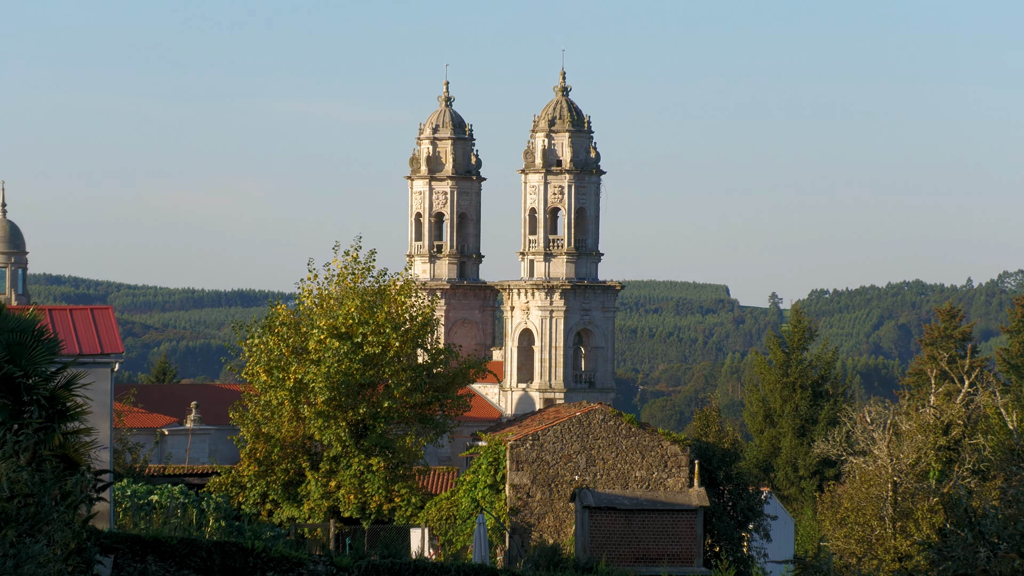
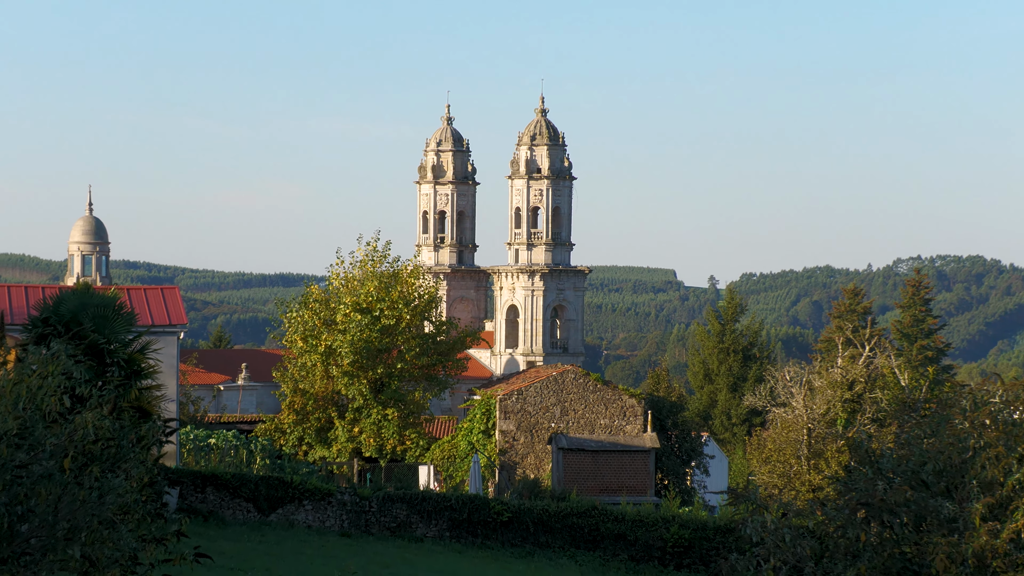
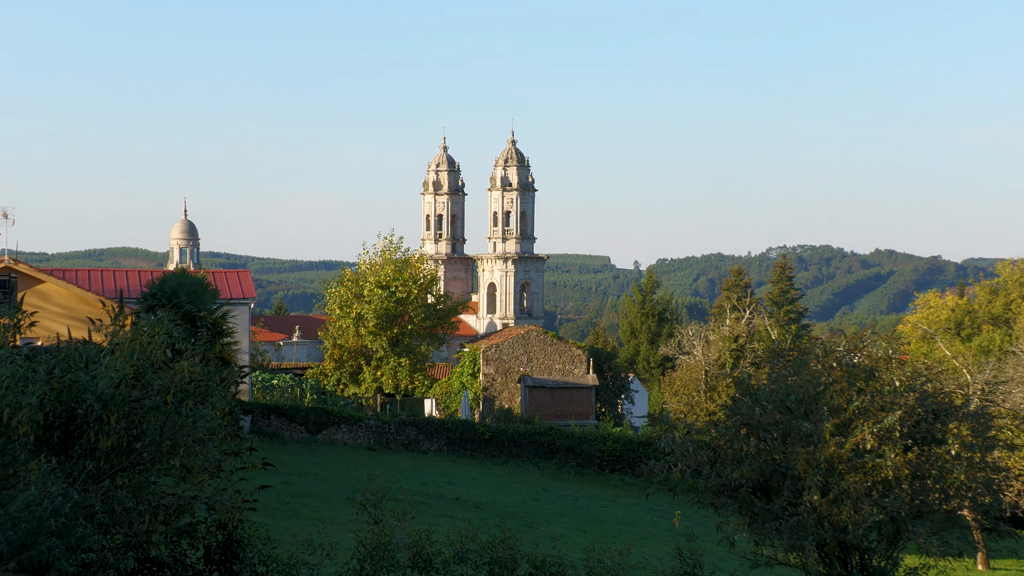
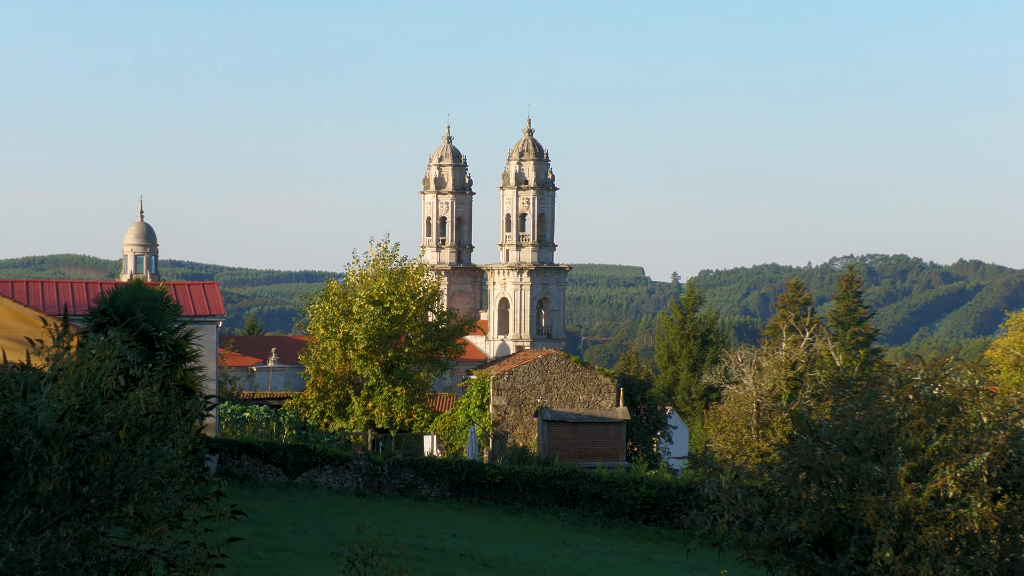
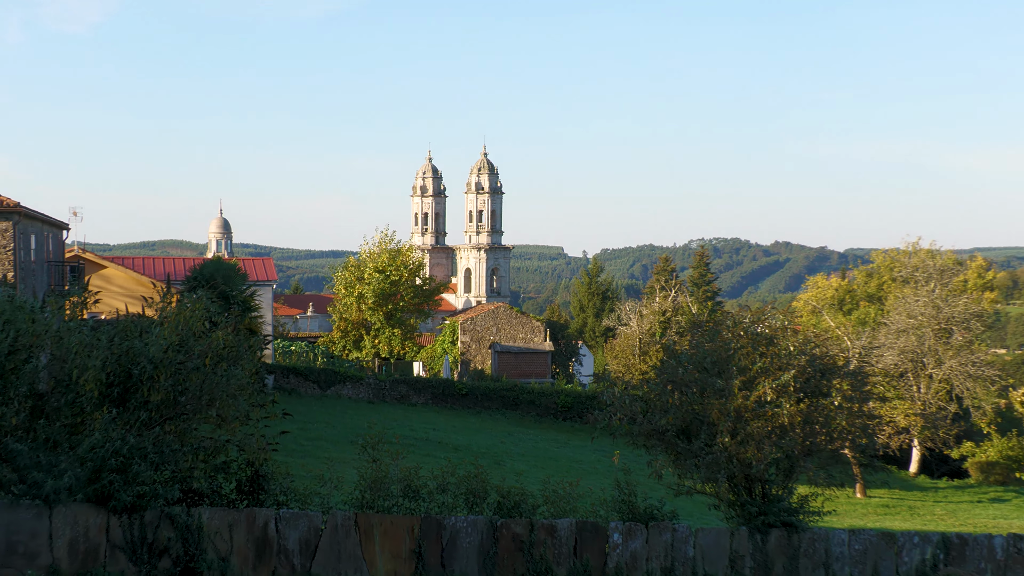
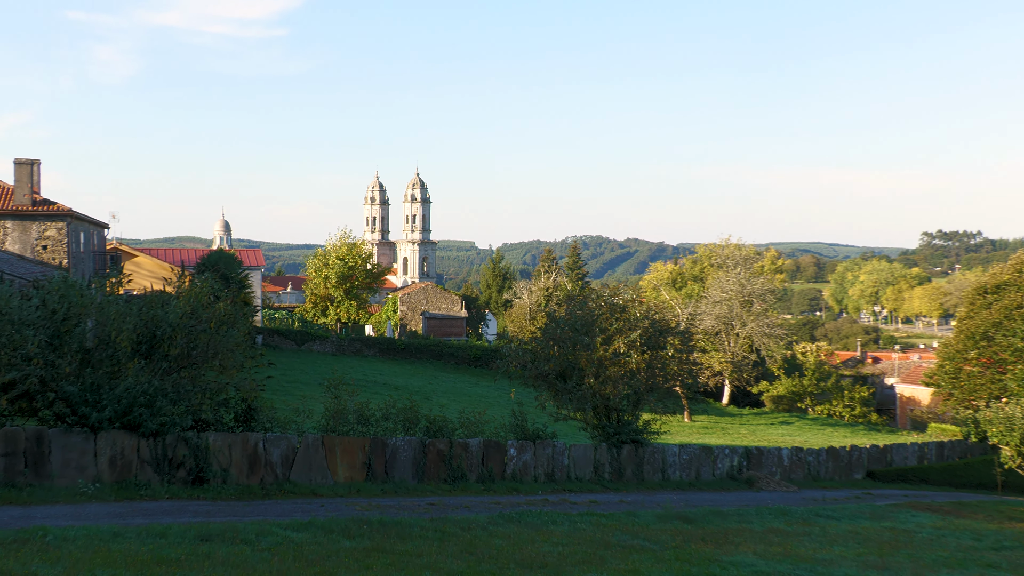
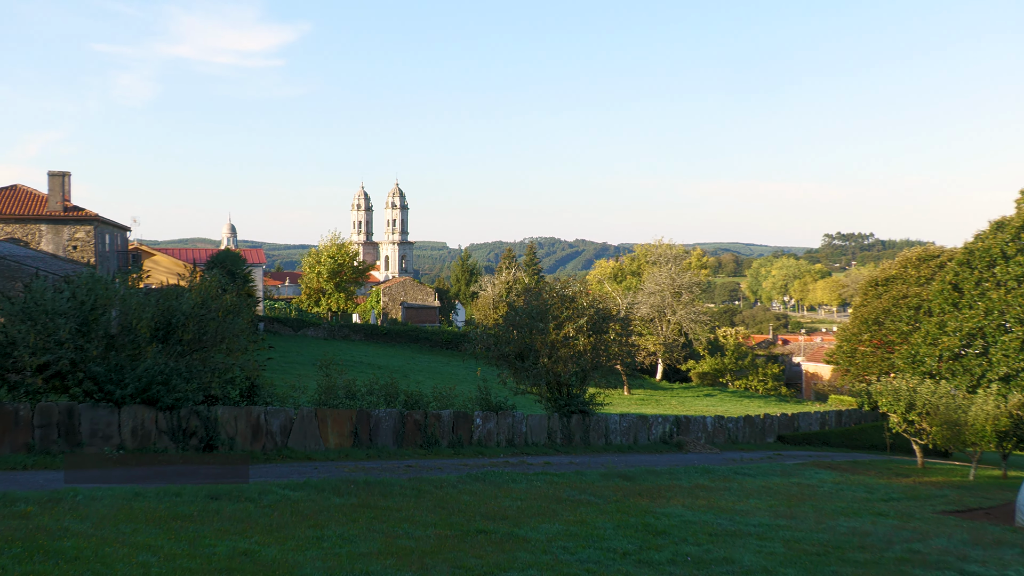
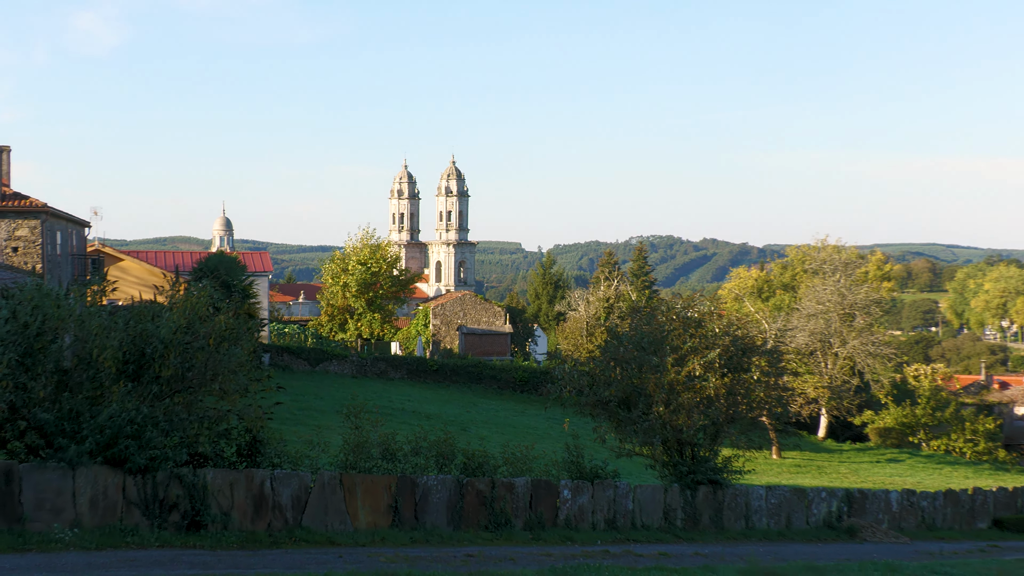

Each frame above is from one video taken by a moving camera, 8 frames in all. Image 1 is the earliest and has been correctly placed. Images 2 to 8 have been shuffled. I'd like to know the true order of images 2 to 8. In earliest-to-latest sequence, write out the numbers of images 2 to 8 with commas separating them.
2, 4, 3, 5, 8, 6, 7
